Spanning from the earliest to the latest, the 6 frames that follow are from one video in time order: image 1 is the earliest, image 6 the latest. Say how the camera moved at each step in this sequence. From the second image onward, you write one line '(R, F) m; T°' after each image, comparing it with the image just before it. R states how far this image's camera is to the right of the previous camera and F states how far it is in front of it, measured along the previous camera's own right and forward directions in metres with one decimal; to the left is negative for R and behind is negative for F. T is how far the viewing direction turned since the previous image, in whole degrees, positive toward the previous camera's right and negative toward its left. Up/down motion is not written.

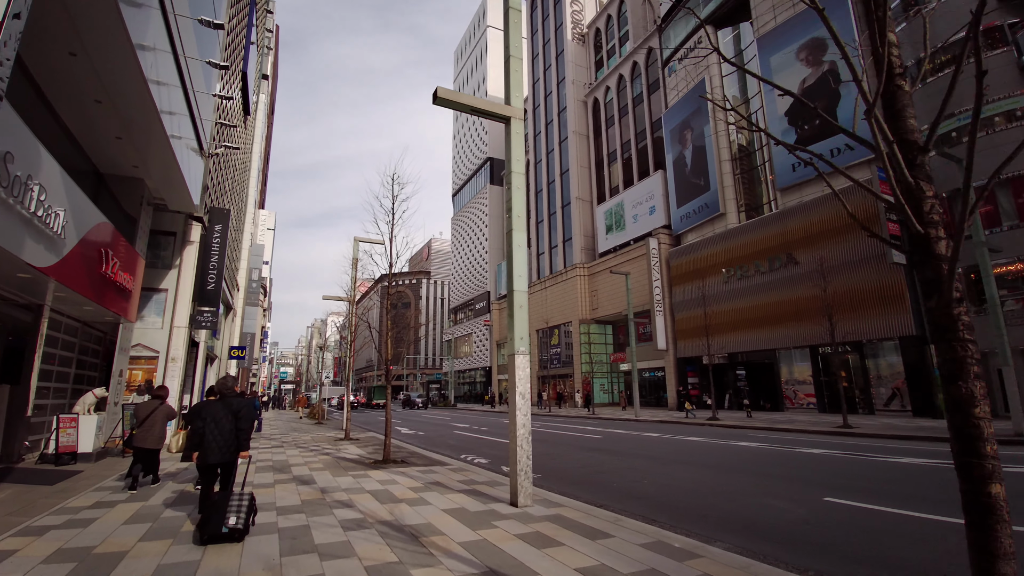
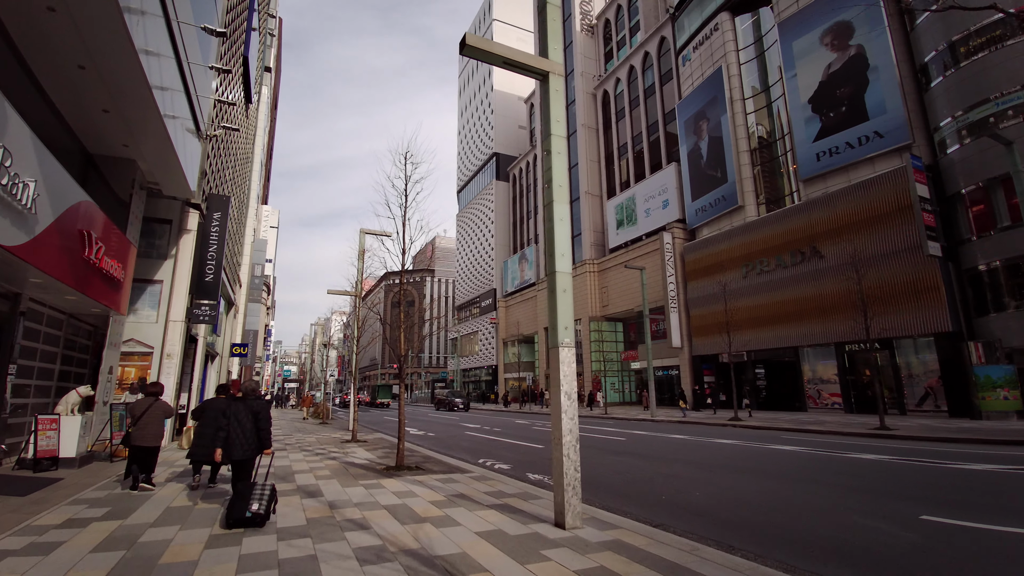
(-0.4, +1.0) m; 0°
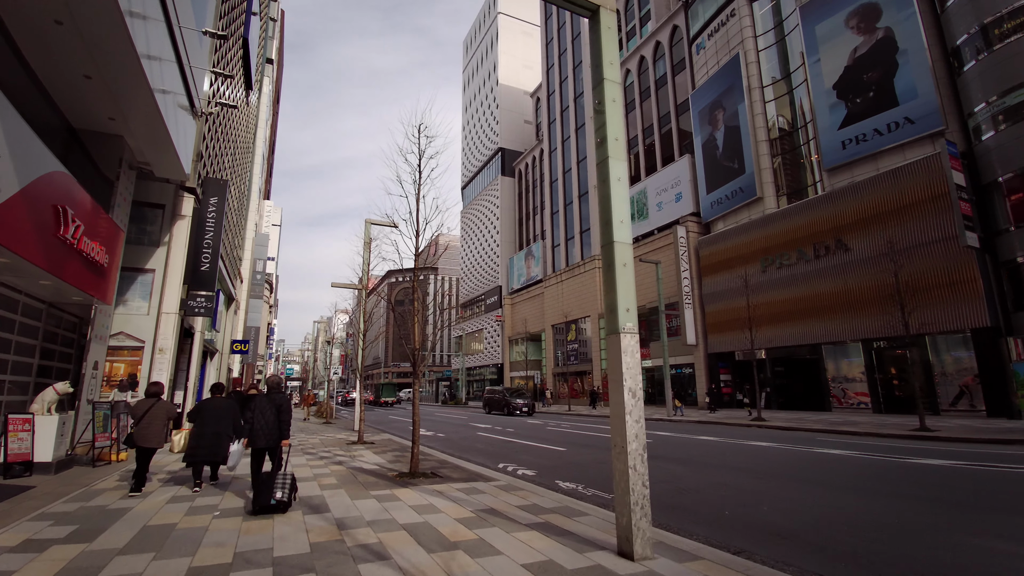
(-0.4, +1.0) m; 0°
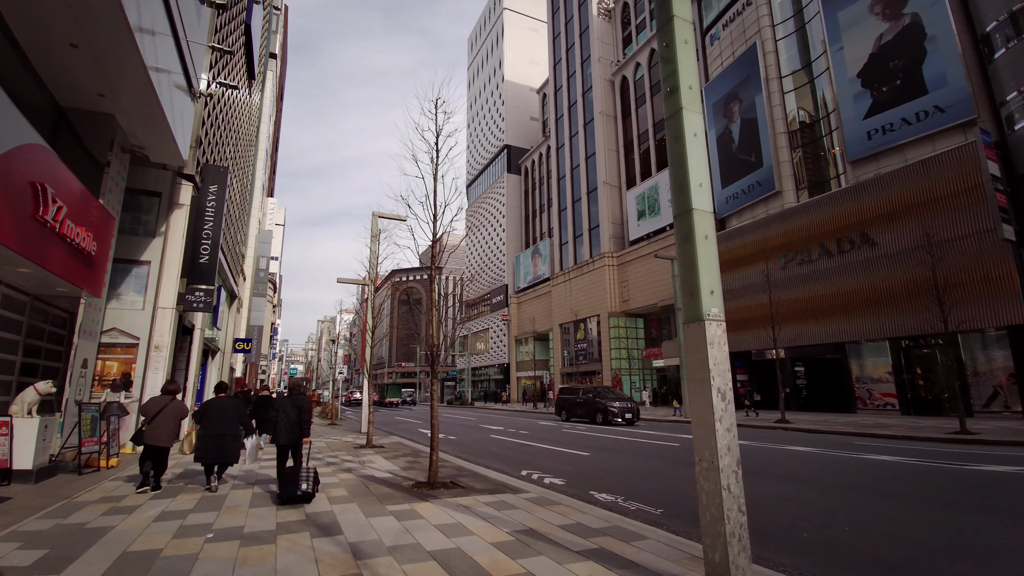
(-0.4, +0.8) m; 0°
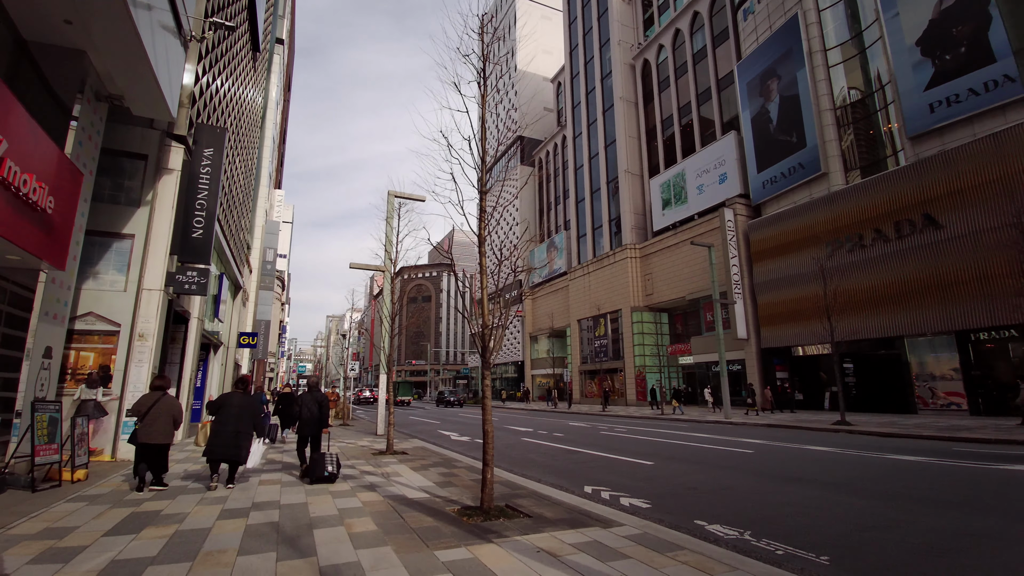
(-0.8, +1.9) m; -1°
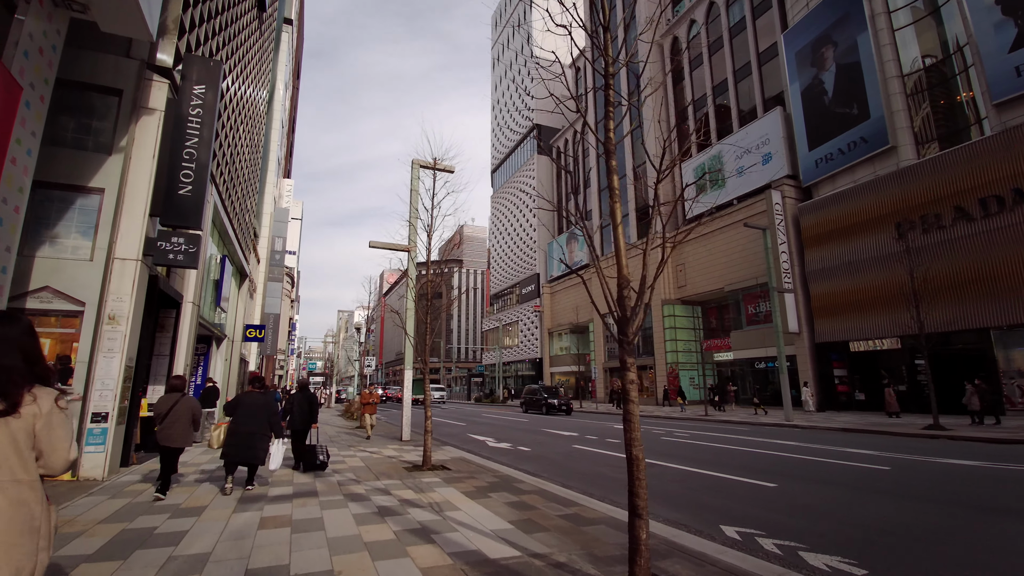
(-1.0, +2.3) m; -1°
